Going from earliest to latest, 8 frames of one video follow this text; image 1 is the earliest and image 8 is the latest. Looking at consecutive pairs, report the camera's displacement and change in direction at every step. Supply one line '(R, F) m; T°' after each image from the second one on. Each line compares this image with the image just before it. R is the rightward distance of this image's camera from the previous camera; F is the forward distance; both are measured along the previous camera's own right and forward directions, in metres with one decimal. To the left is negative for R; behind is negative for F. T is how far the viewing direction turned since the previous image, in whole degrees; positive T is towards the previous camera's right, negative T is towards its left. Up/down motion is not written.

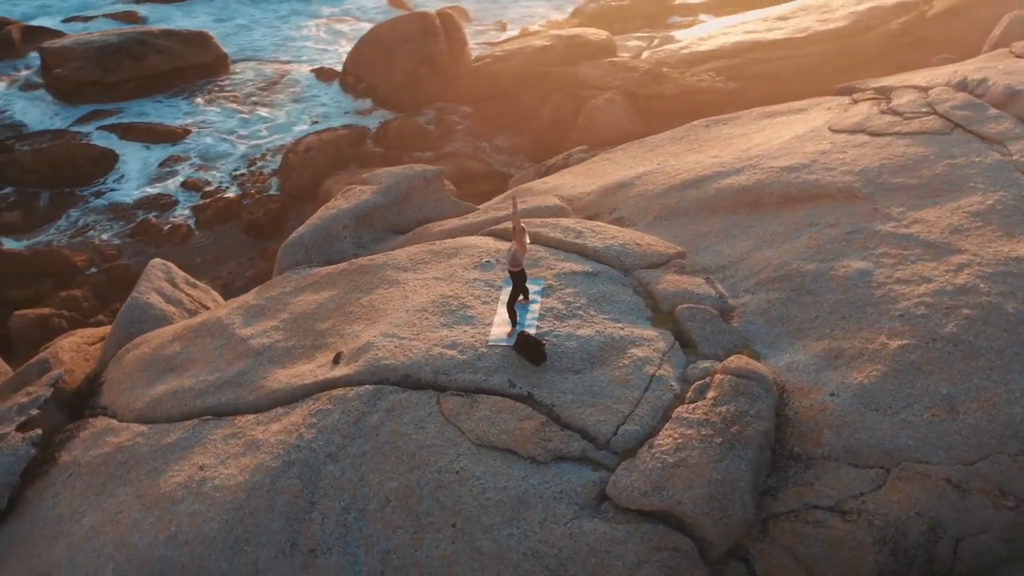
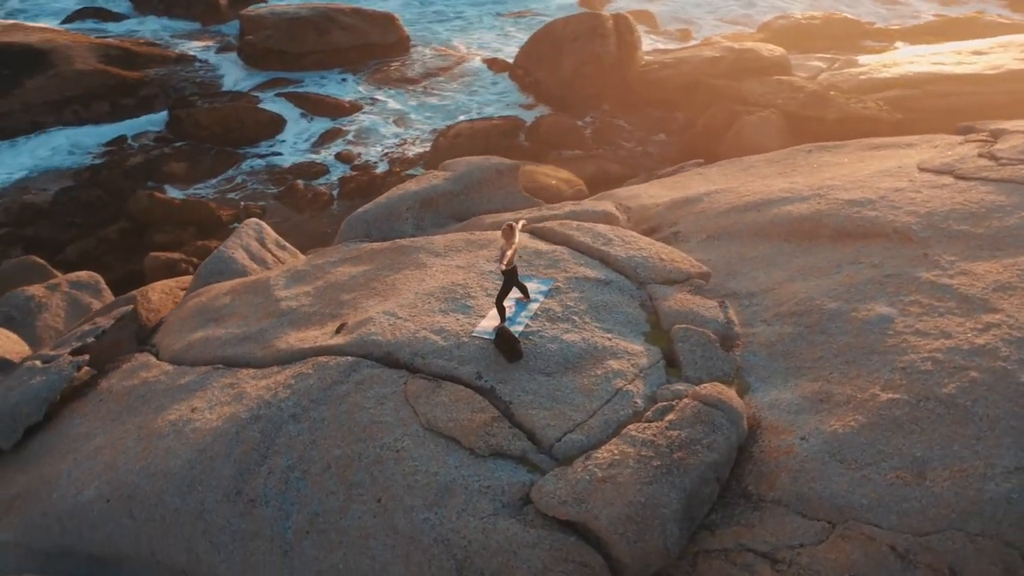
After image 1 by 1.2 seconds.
(+1.2, +0.1) m; -12°
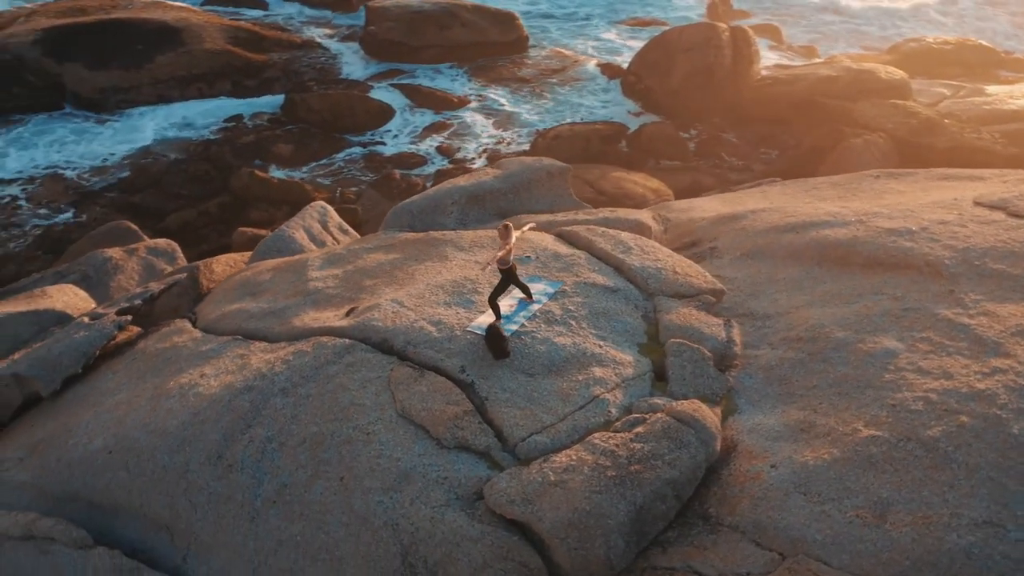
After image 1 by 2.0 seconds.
(+0.8, 0.0) m; -8°
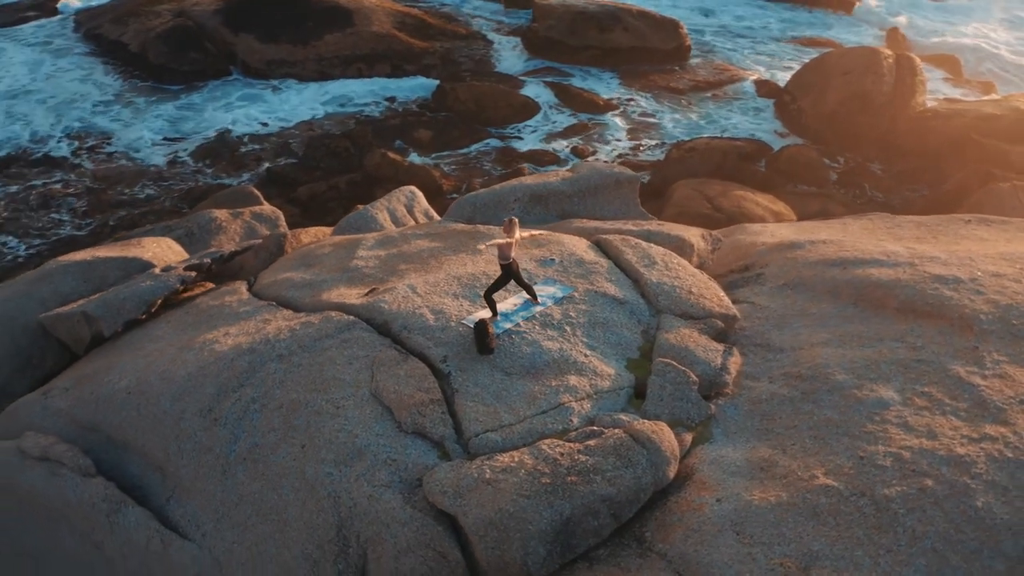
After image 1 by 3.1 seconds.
(+1.1, +0.1) m; -11°
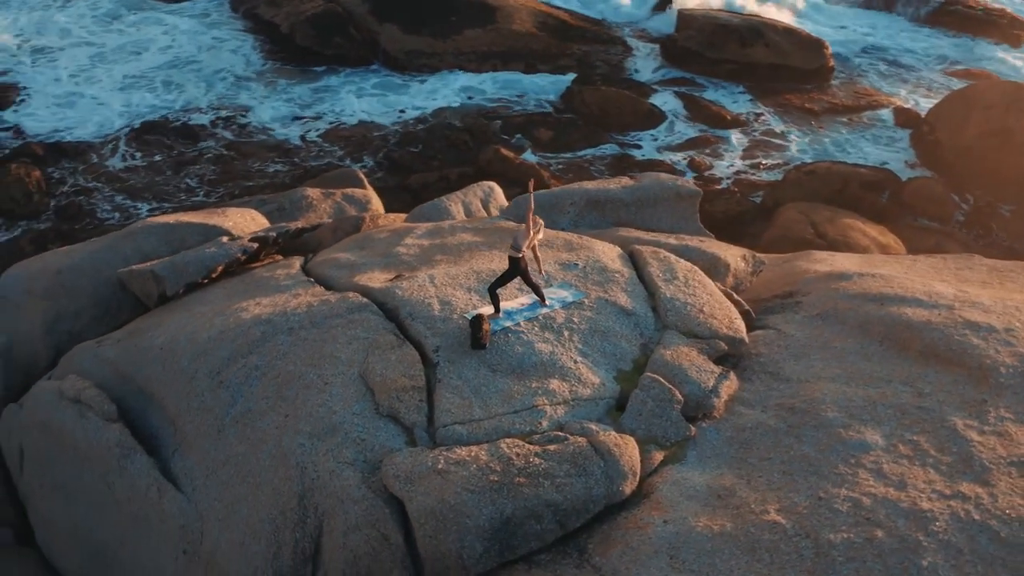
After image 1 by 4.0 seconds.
(+0.9, 0.0) m; -9°
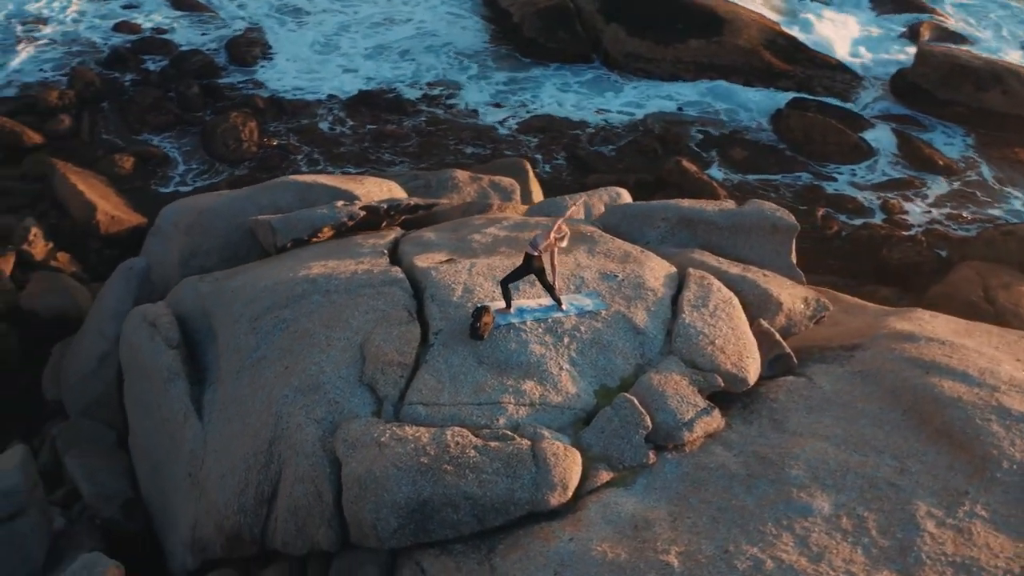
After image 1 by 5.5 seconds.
(+1.4, +0.1) m; -14°
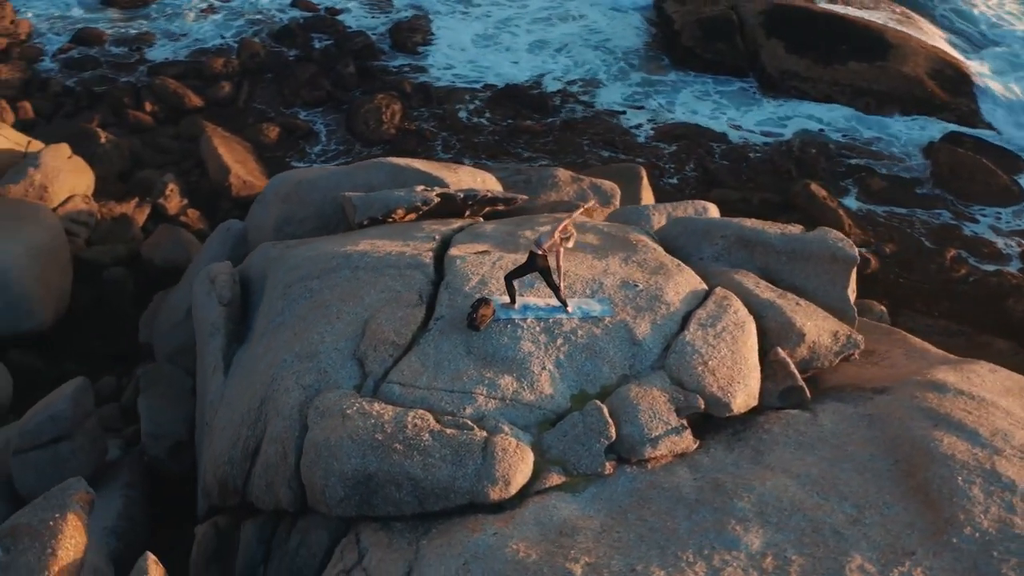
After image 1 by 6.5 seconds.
(+1.0, 0.0) m; -10°
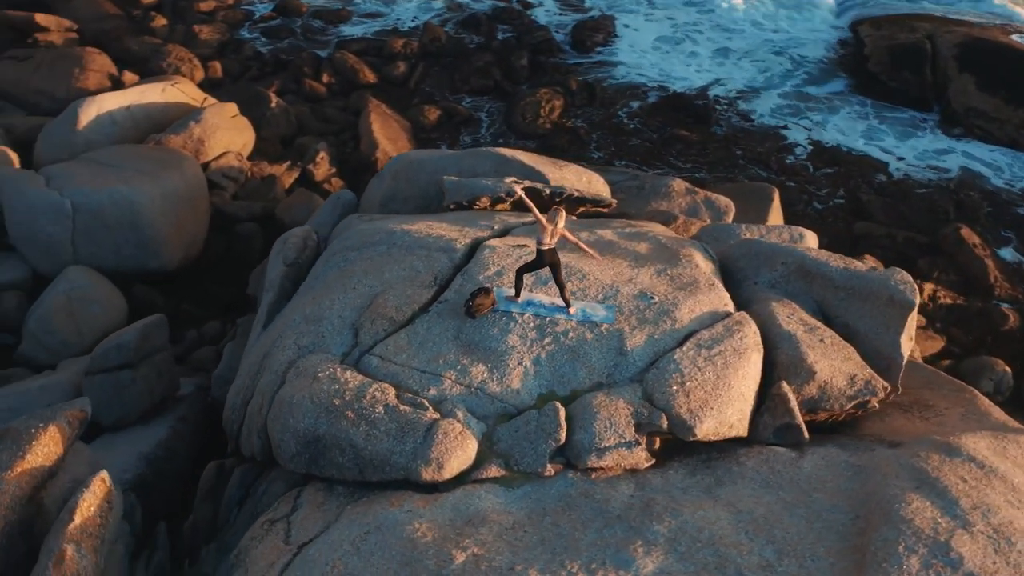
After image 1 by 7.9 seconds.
(+1.2, +0.1) m; -12°
